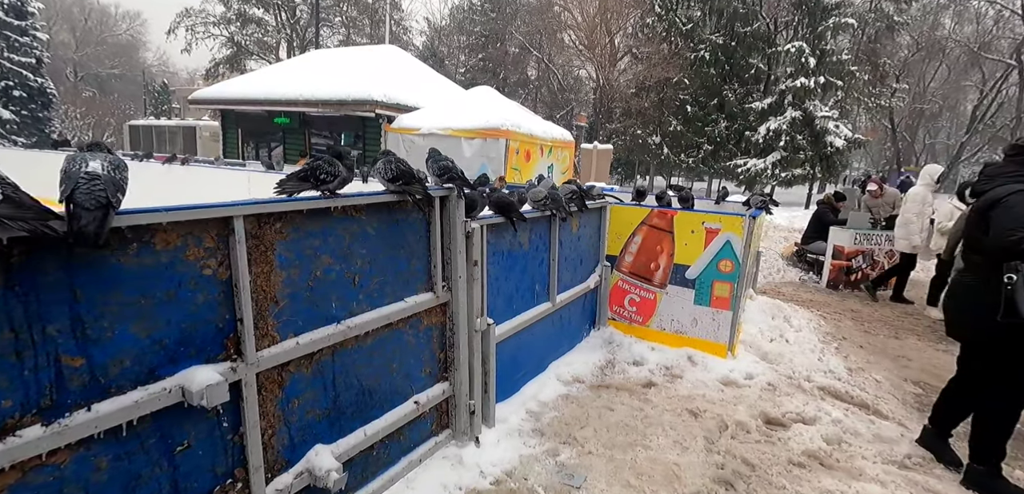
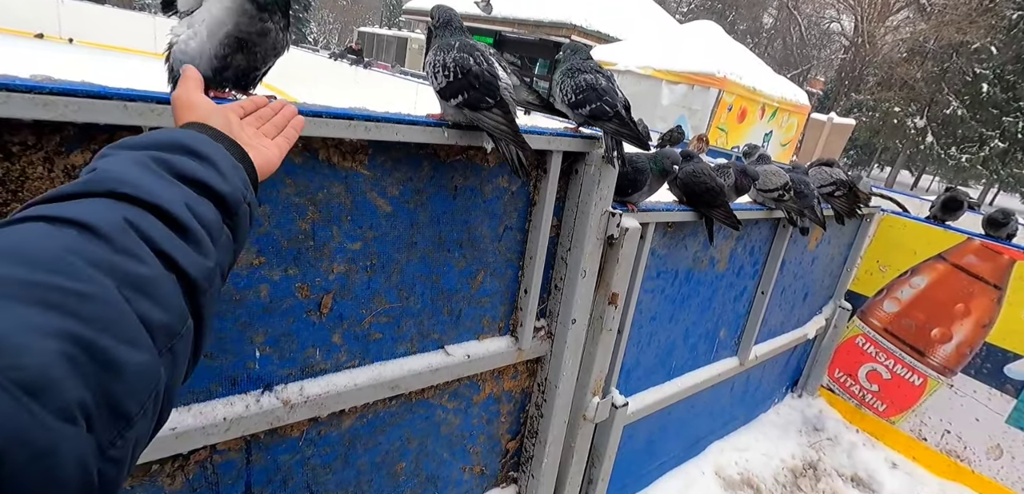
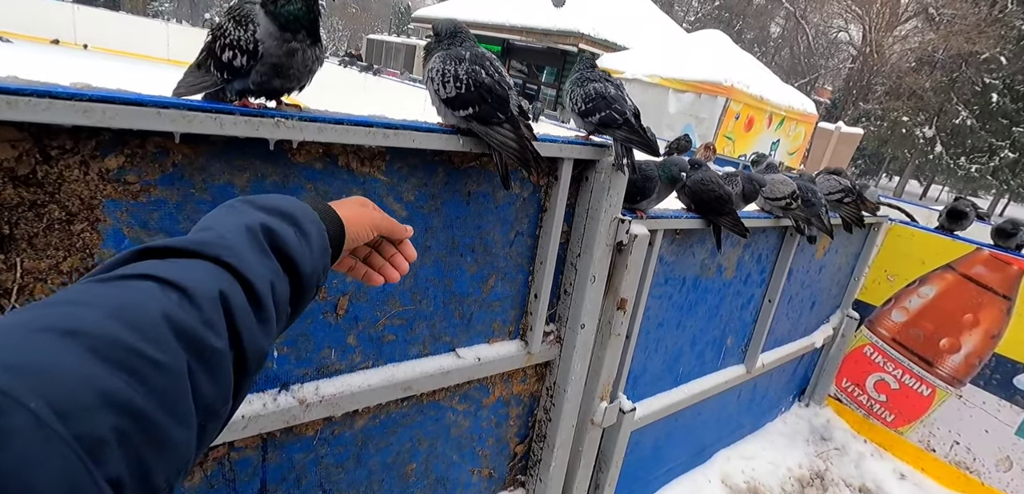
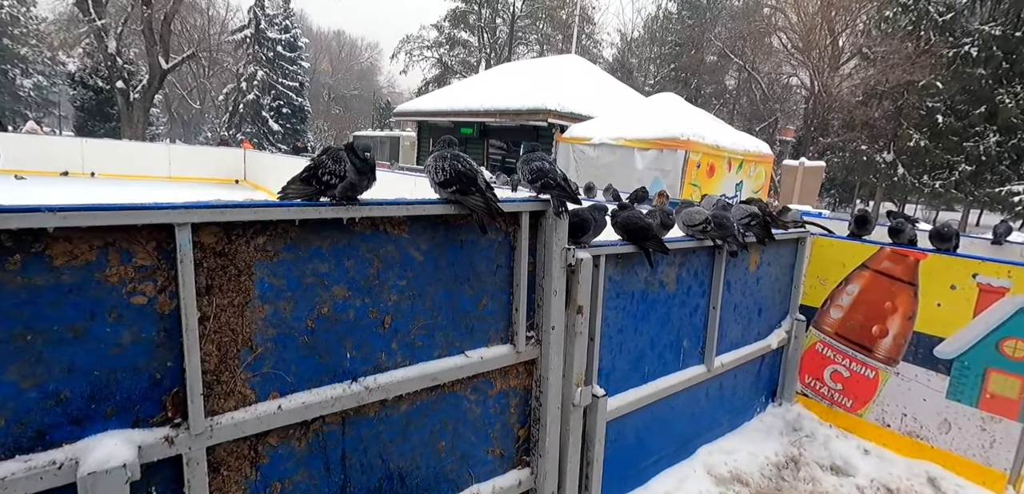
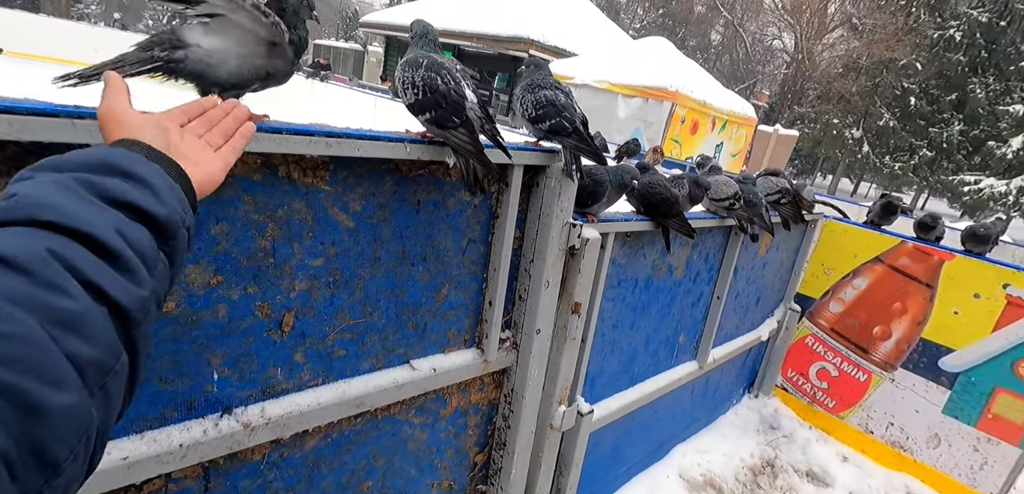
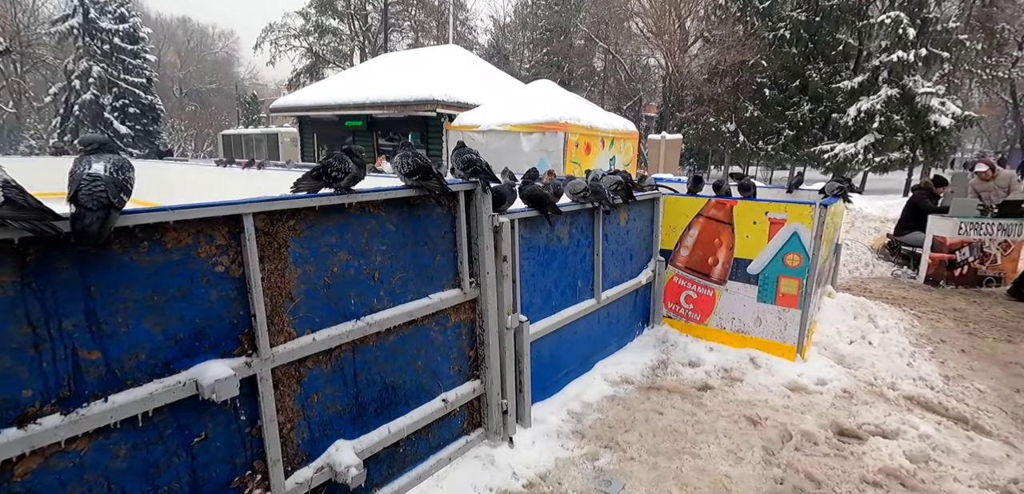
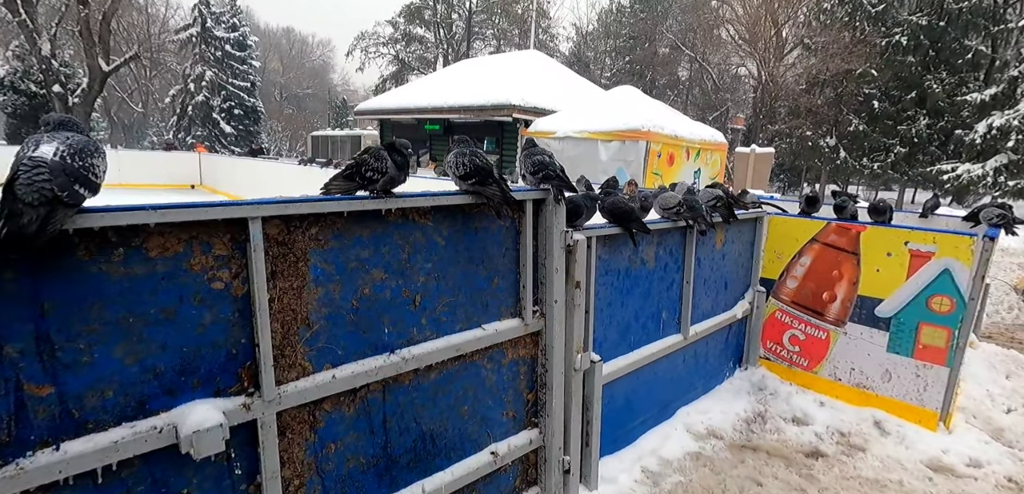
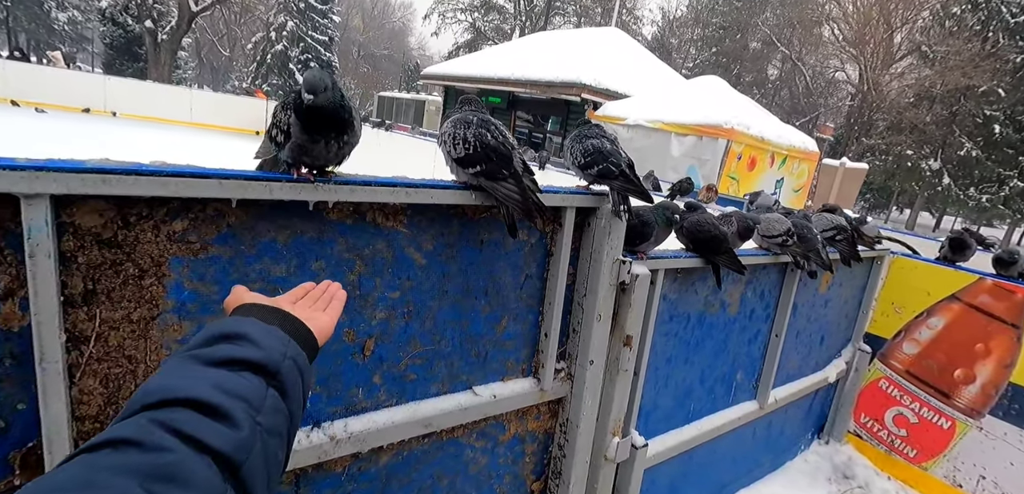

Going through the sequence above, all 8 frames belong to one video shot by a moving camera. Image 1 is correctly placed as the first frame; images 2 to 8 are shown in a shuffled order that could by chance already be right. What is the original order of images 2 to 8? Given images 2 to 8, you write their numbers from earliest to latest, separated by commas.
6, 7, 4, 8, 3, 2, 5
